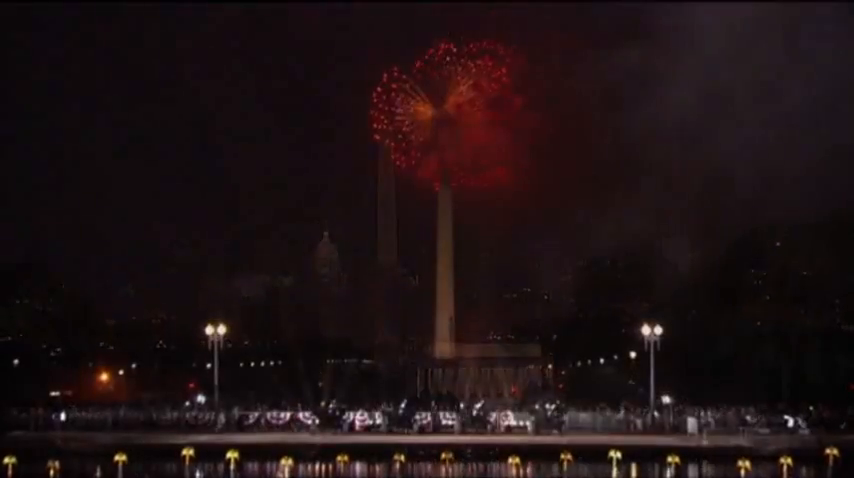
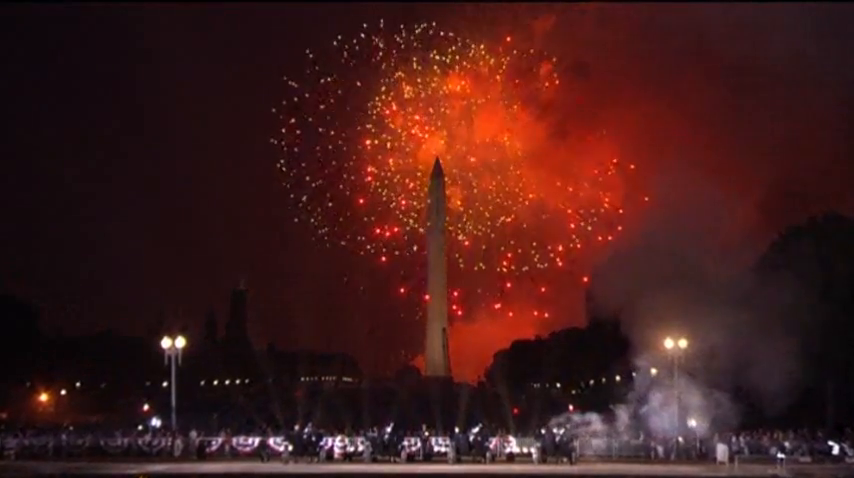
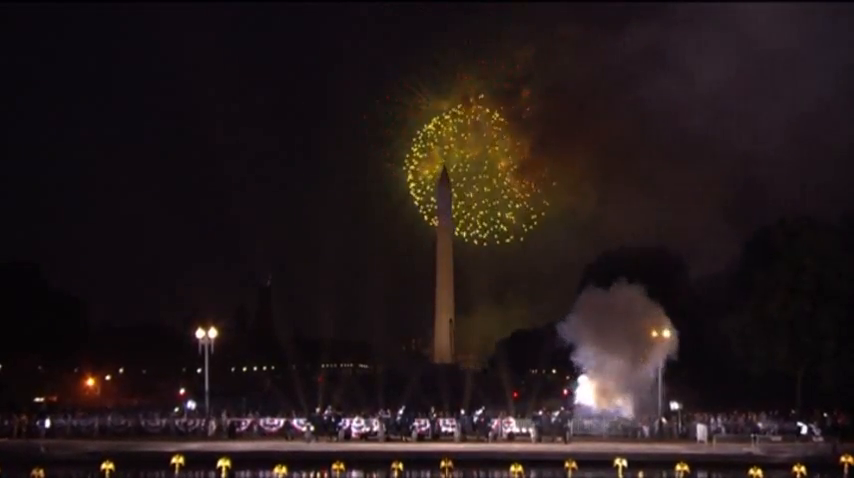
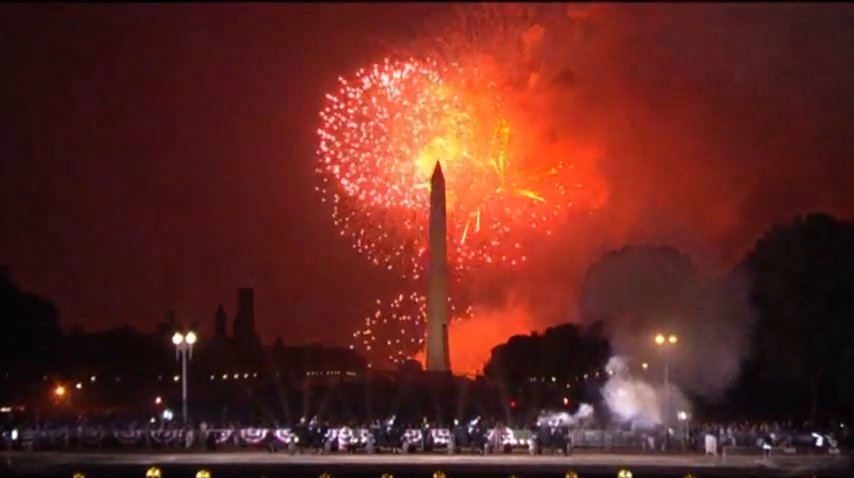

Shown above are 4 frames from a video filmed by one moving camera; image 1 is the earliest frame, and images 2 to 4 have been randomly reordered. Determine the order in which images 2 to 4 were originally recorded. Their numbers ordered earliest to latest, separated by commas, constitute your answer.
3, 4, 2
